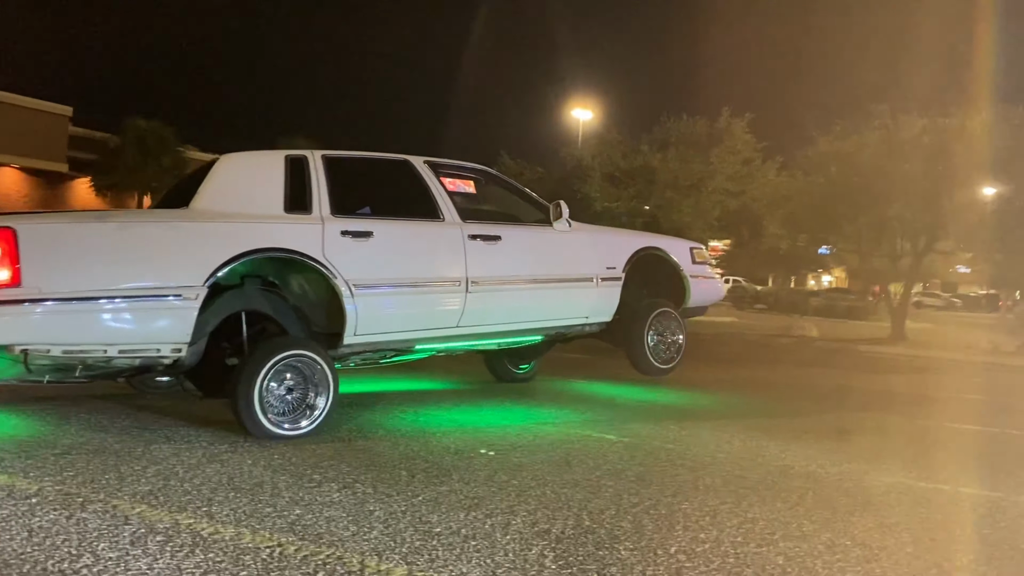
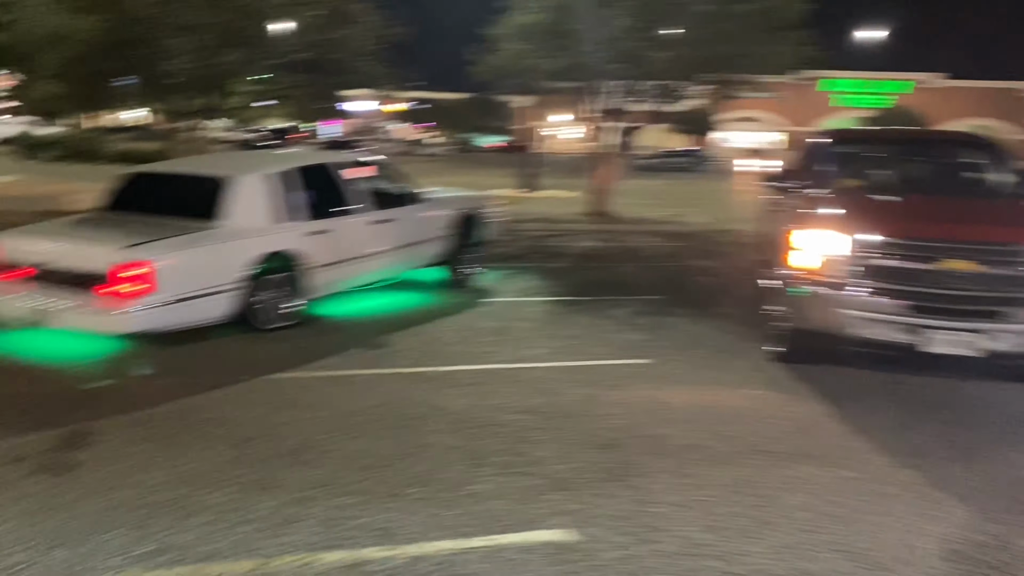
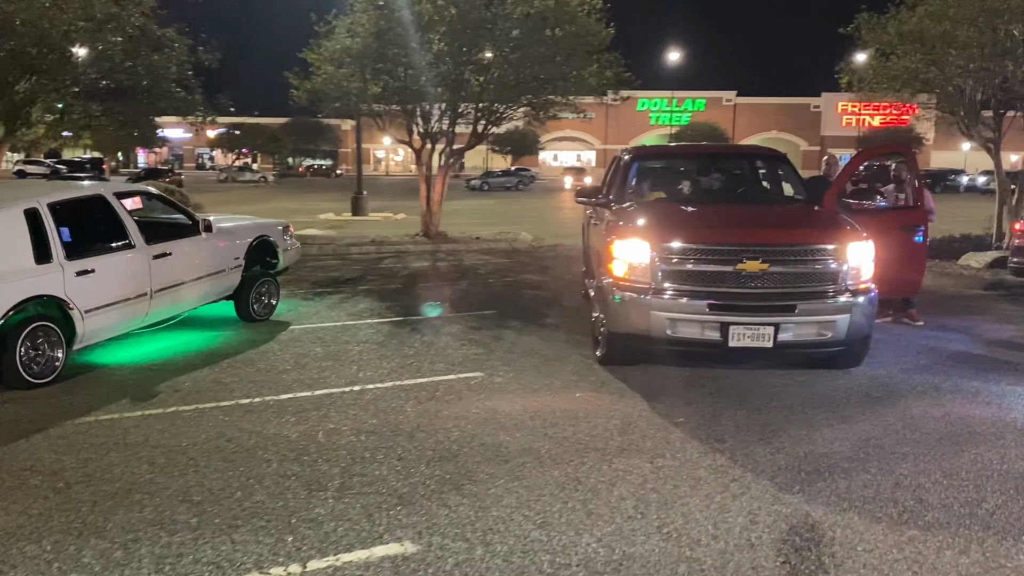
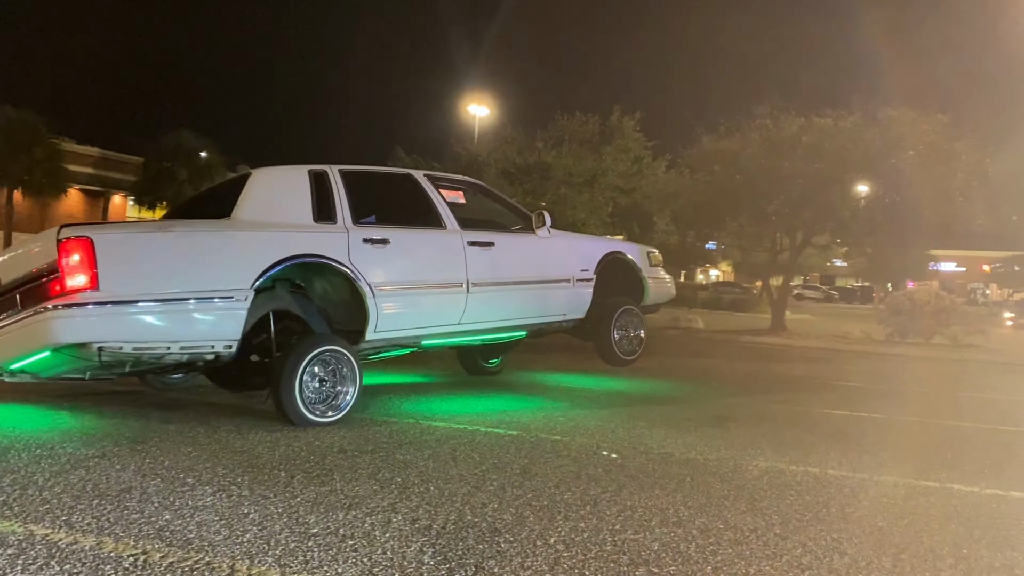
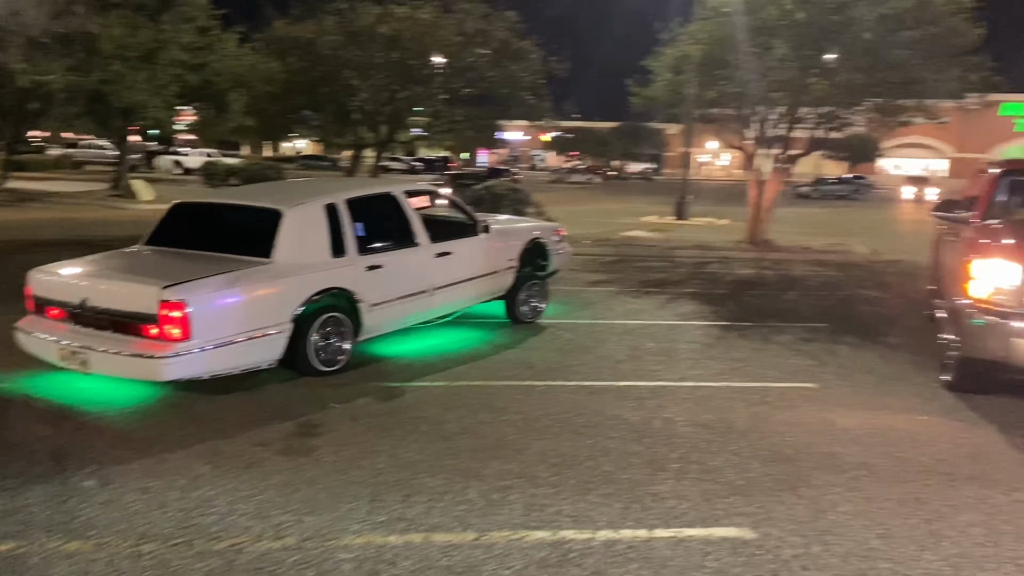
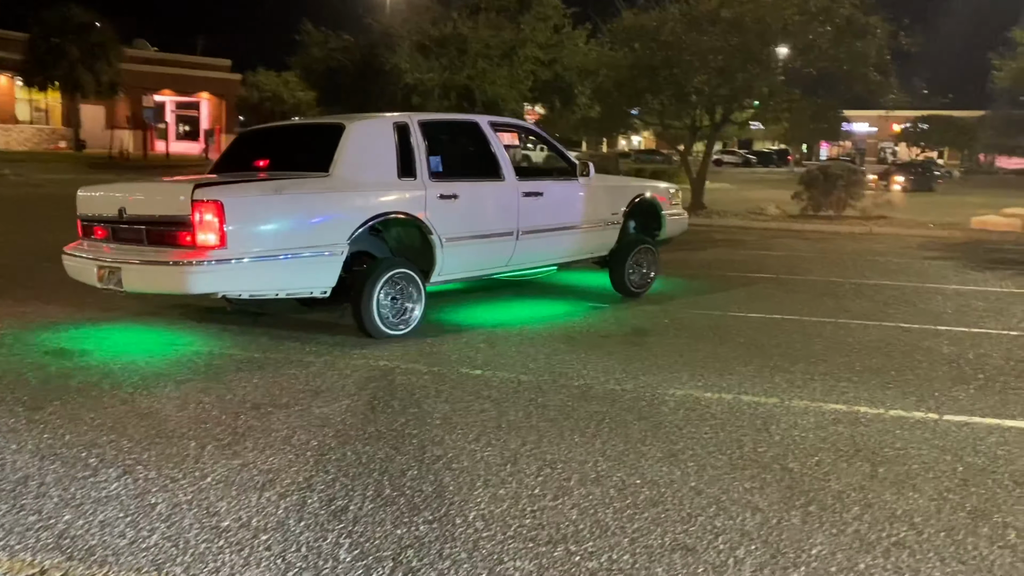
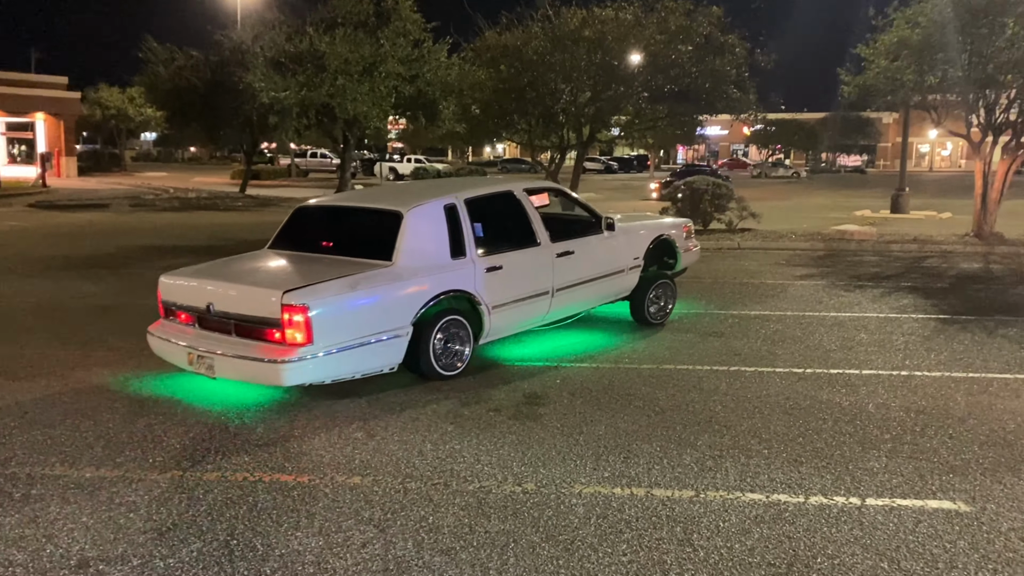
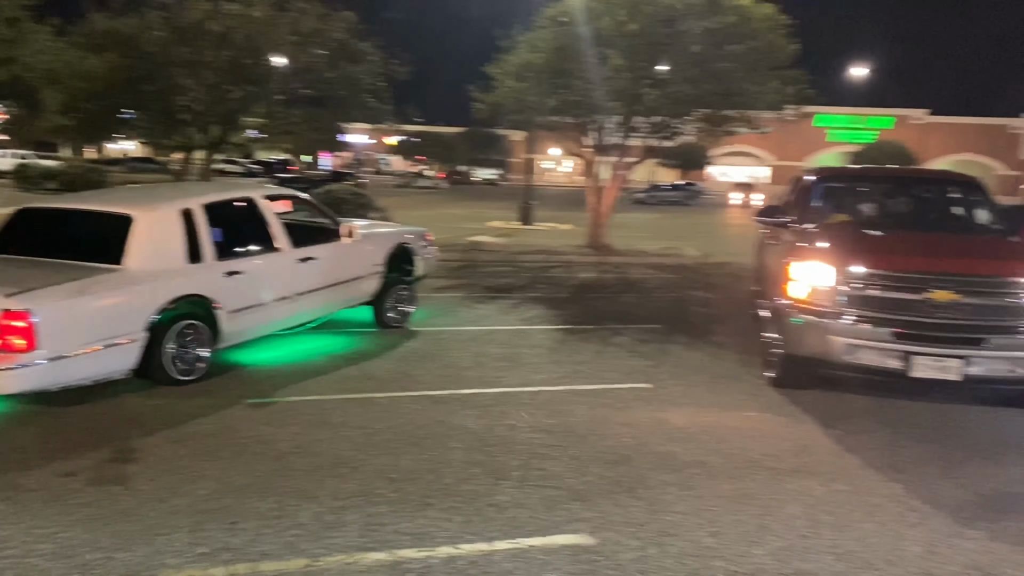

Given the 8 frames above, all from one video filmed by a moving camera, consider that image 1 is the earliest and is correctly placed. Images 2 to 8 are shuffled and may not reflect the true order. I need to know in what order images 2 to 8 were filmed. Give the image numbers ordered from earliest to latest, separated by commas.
4, 6, 7, 5, 8, 3, 2
